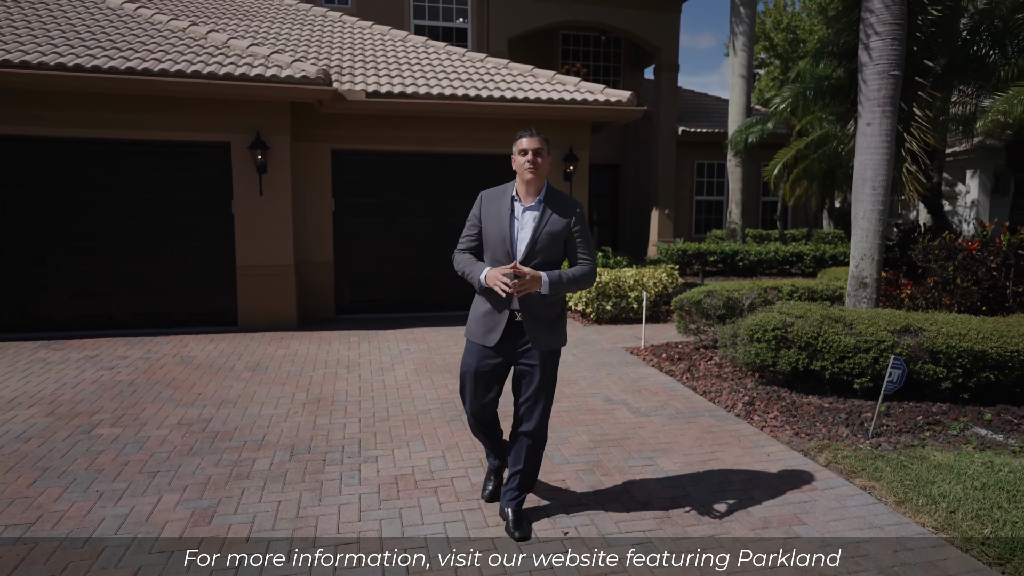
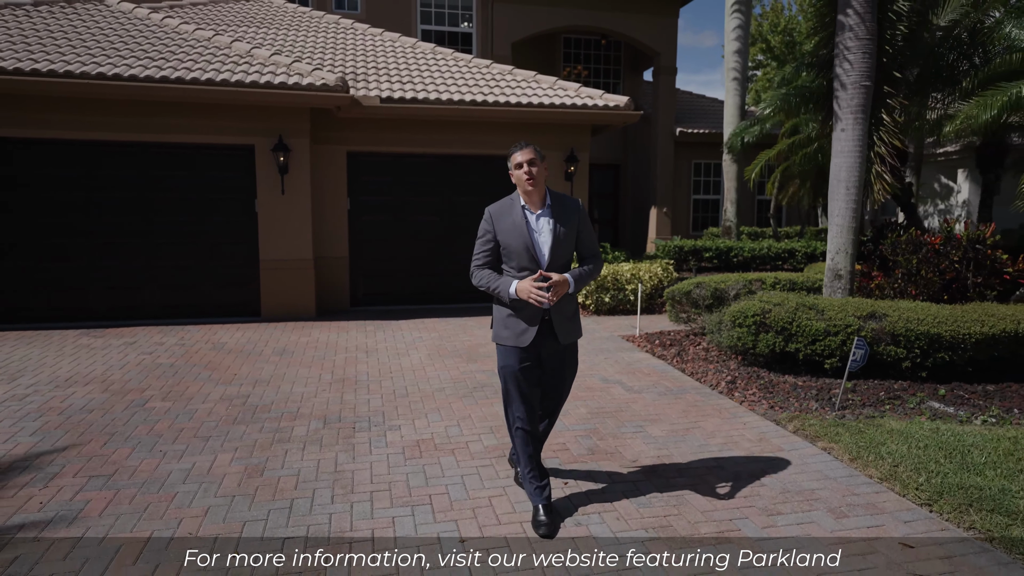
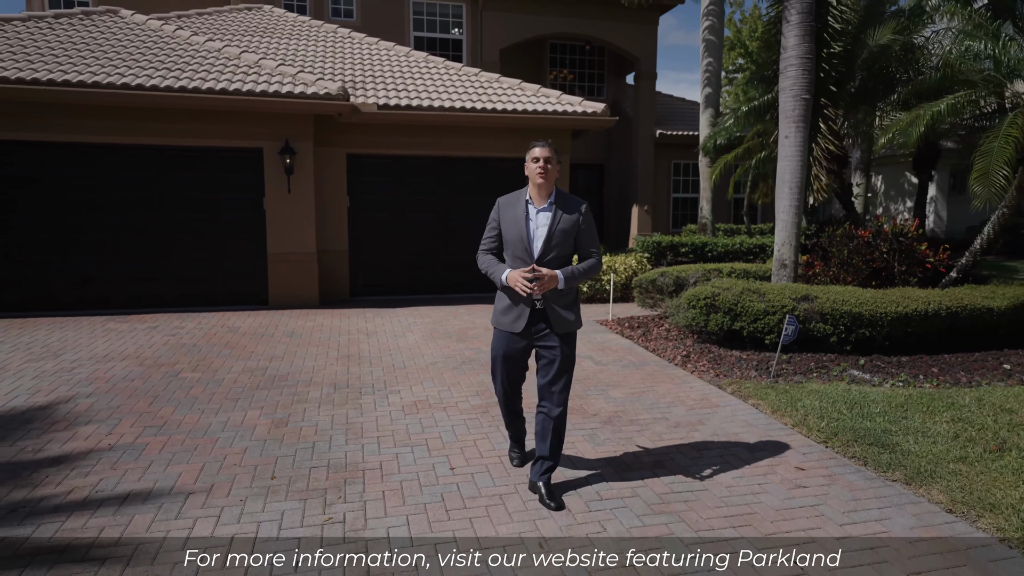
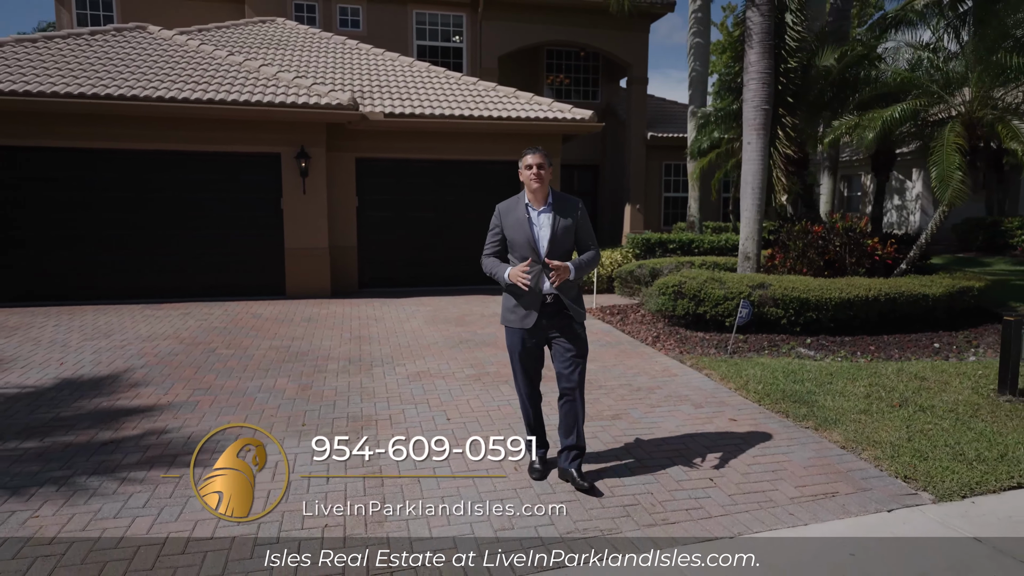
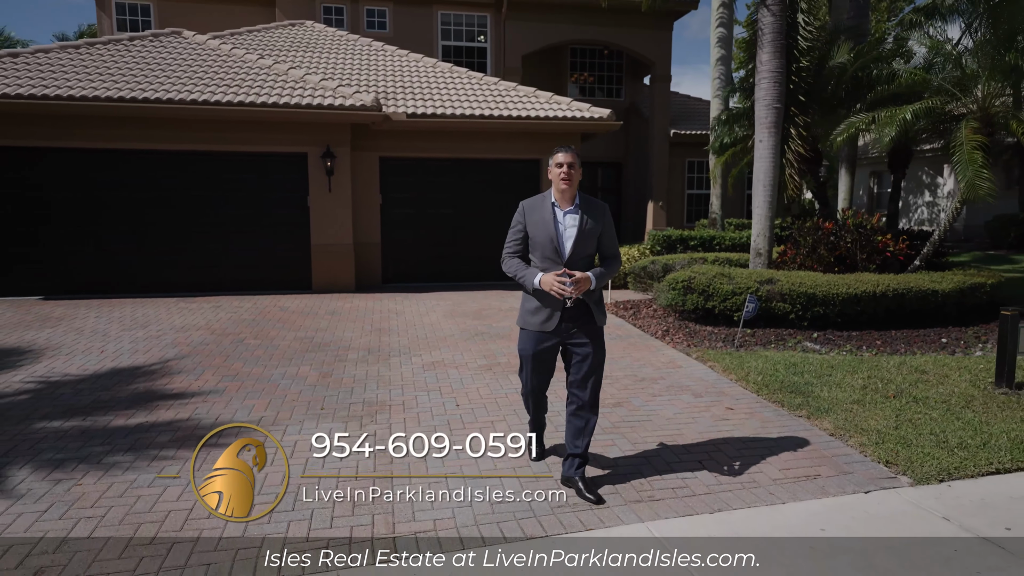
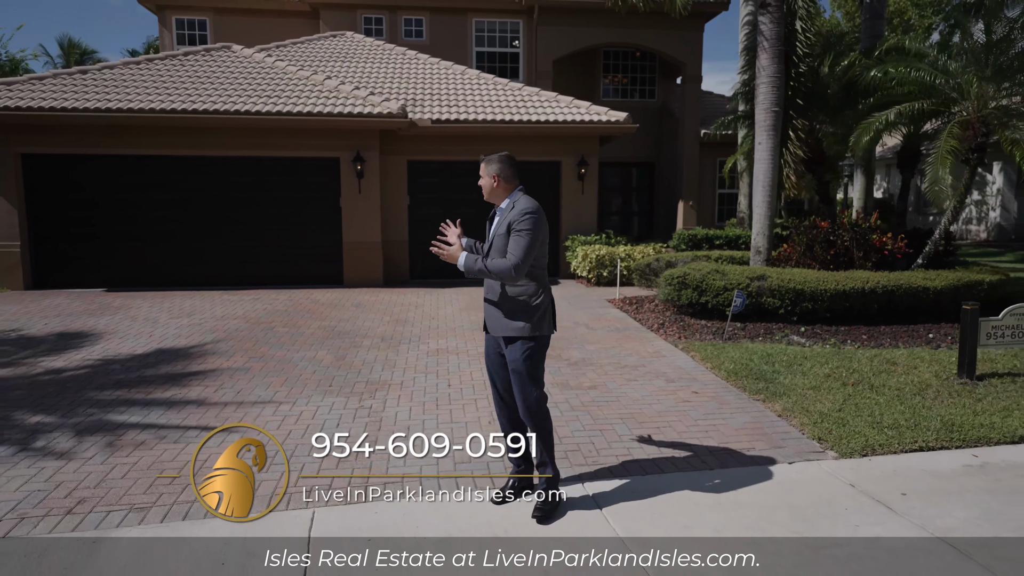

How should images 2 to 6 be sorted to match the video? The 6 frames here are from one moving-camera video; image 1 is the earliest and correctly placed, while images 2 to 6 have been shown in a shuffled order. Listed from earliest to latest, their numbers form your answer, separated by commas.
2, 3, 4, 5, 6
